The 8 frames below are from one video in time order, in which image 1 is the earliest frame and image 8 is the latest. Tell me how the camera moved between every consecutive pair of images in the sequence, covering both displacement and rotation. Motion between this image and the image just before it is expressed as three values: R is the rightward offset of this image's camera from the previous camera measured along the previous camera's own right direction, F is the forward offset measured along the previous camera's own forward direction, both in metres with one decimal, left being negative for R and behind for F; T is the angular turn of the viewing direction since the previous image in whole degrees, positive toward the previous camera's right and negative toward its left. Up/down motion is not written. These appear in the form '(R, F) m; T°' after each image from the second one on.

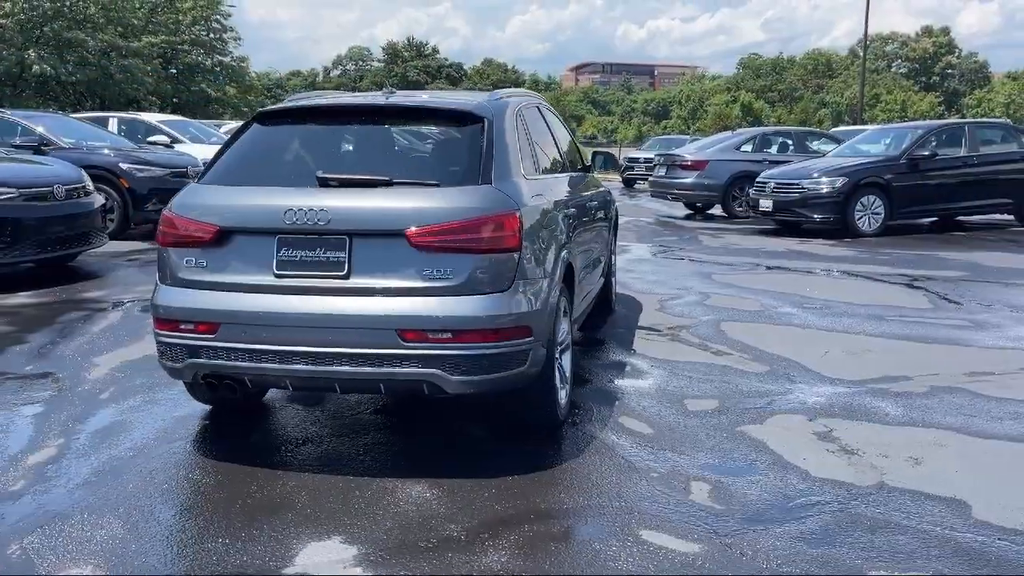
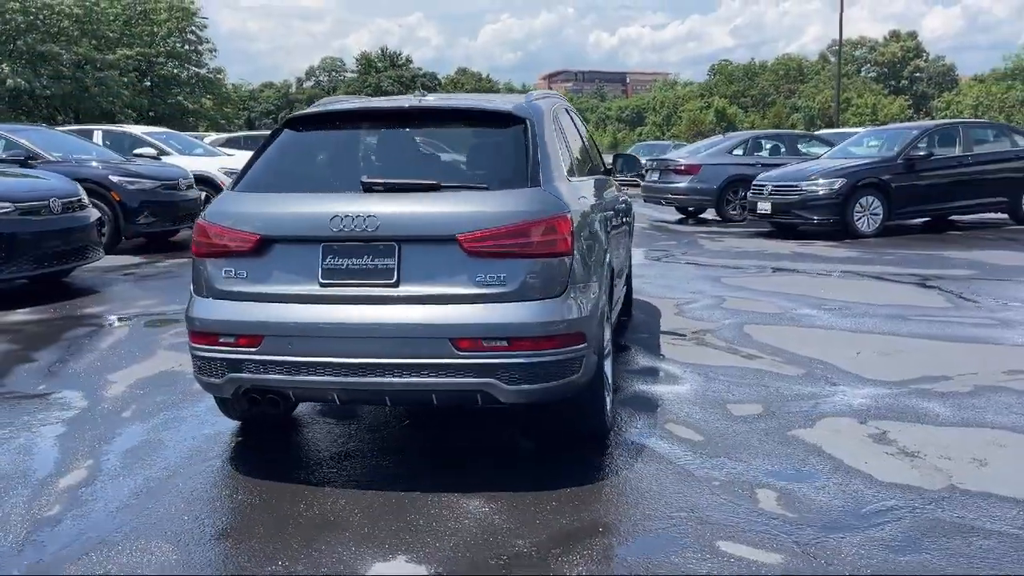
(-0.4, +0.2) m; +1°
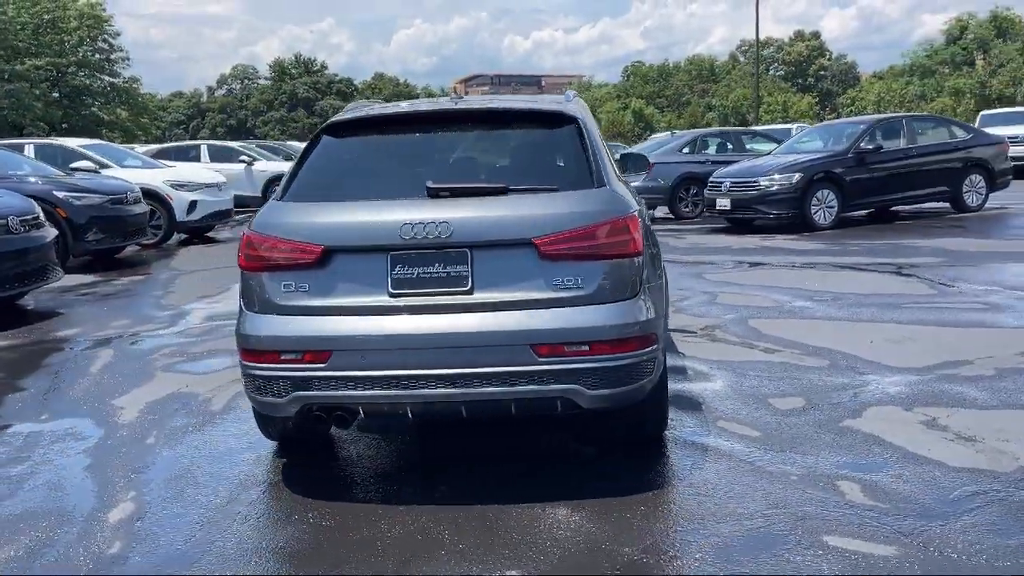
(-0.7, +0.1) m; +5°
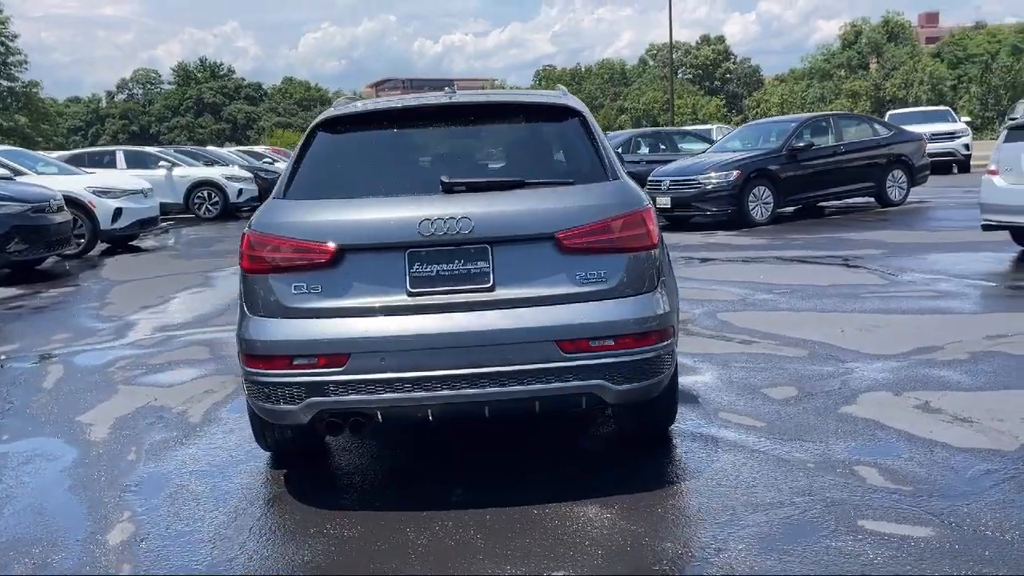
(-0.5, +0.1) m; +5°
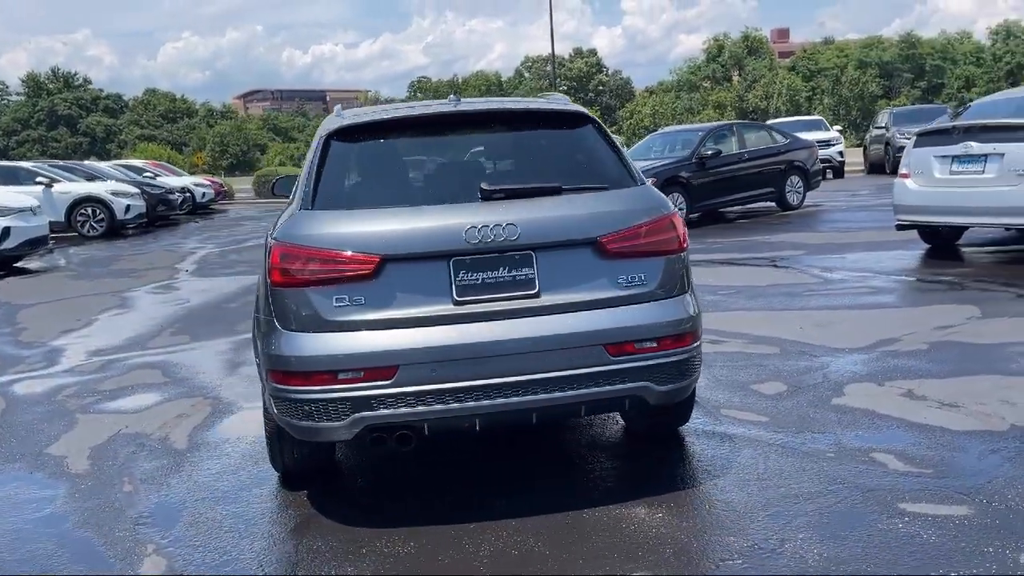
(-0.8, +0.1) m; +8°
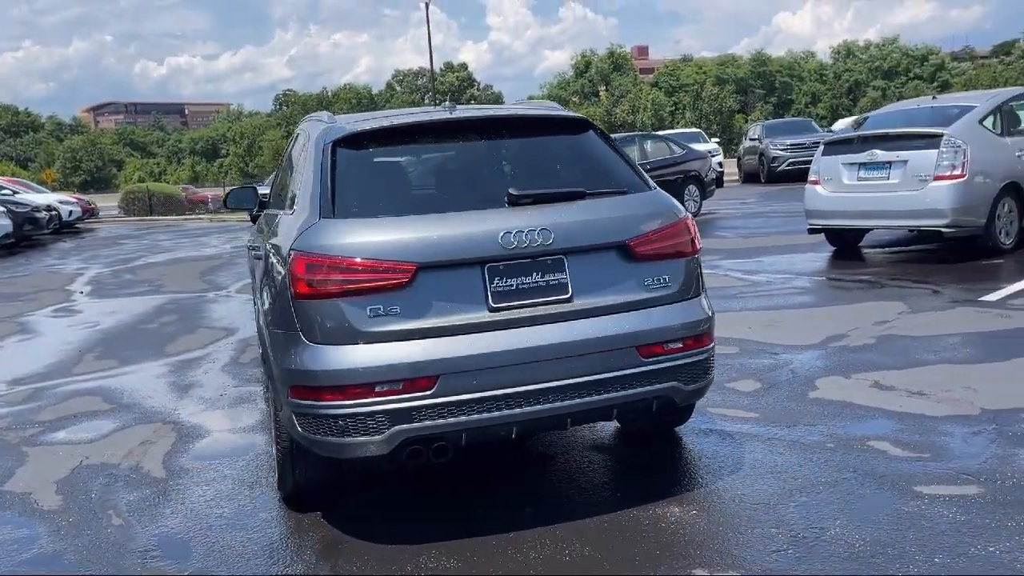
(-0.7, +0.1) m; +8°
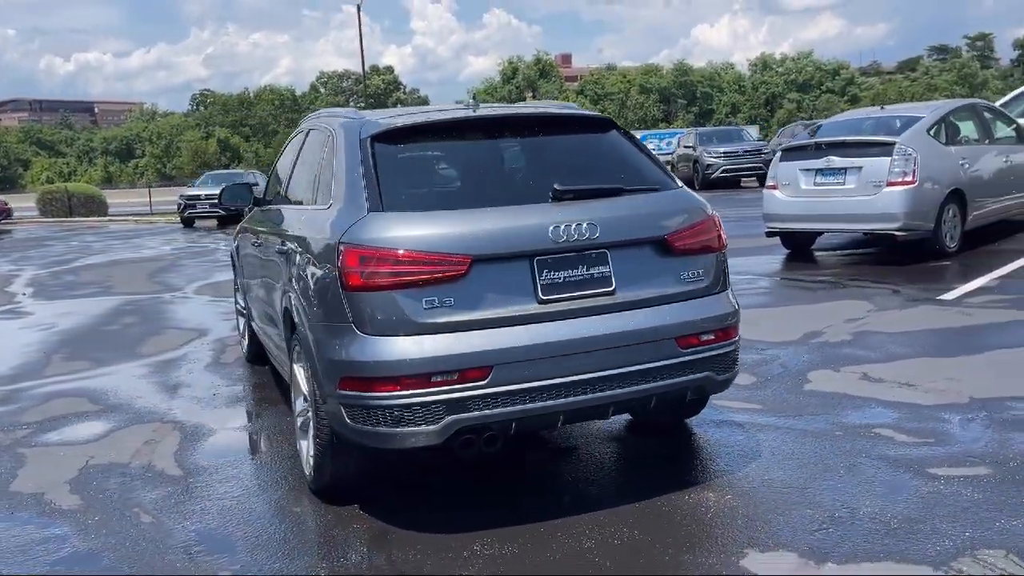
(-0.6, -0.1) m; +5°
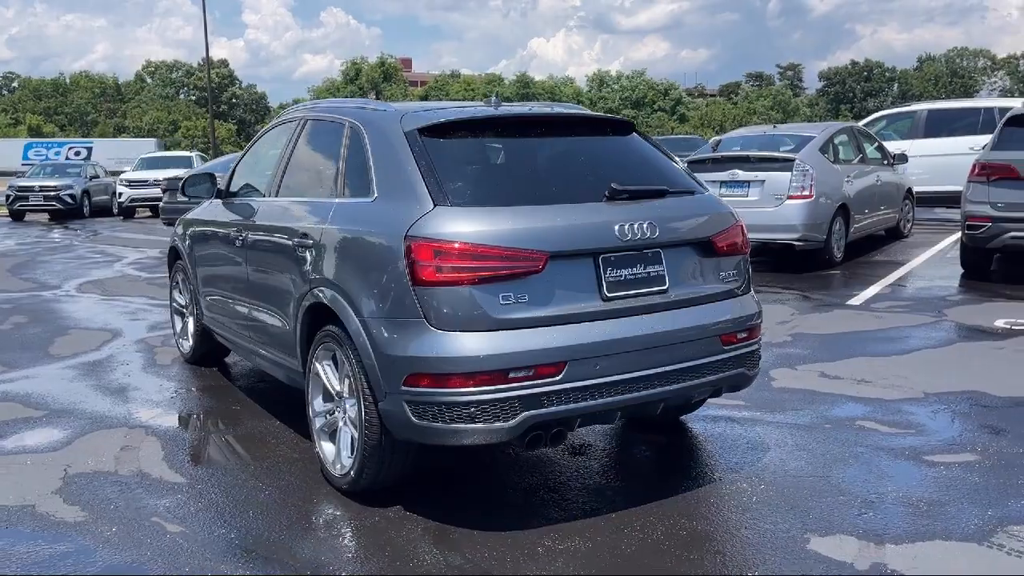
(-1.1, +0.1) m; +11°
